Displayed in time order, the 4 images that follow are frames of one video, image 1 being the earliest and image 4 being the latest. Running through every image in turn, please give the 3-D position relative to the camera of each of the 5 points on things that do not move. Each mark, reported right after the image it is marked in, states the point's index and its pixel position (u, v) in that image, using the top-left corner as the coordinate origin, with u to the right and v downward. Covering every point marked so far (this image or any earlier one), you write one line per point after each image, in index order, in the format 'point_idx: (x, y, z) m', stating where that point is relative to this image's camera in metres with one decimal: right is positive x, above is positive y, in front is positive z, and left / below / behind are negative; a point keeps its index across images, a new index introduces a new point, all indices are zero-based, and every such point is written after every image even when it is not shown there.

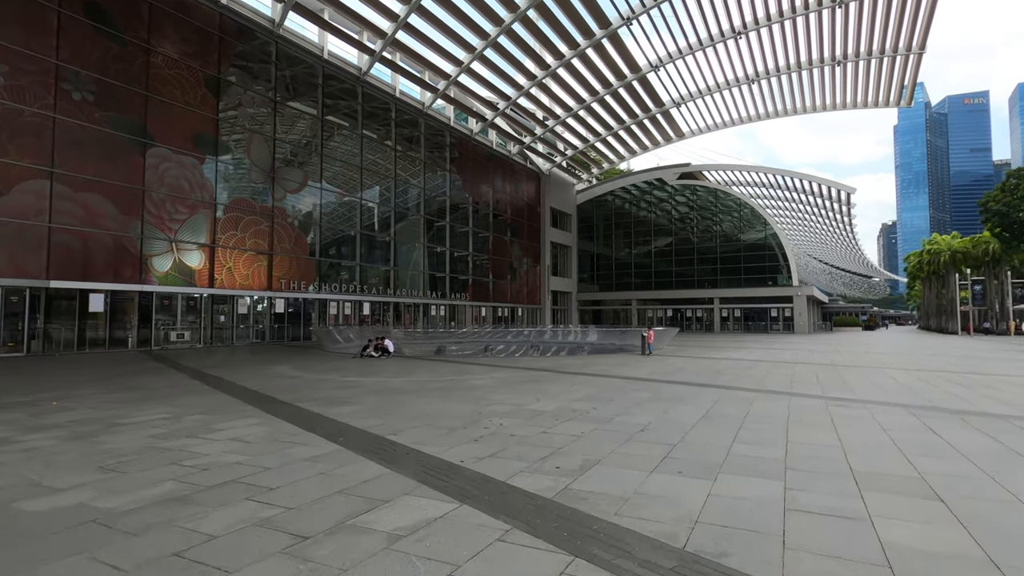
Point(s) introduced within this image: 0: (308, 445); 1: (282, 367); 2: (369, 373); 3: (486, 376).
0: (-2.0, -1.6, +5.3) m
1: (-5.8, -2.0, +13.8) m
2: (-3.2, -2.0, +12.3) m
3: (-0.5, -1.9, +11.4) m
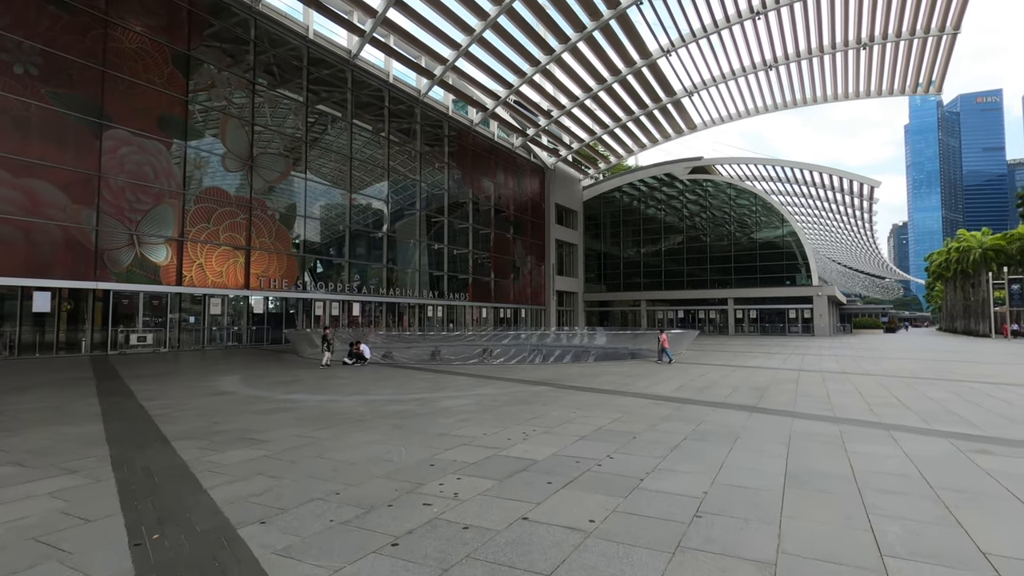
0: (-2.3, -1.4, +2.9) m
1: (-6.0, -1.9, +11.4) m
2: (-3.4, -1.8, +9.9) m
3: (-0.7, -1.7, +8.9) m
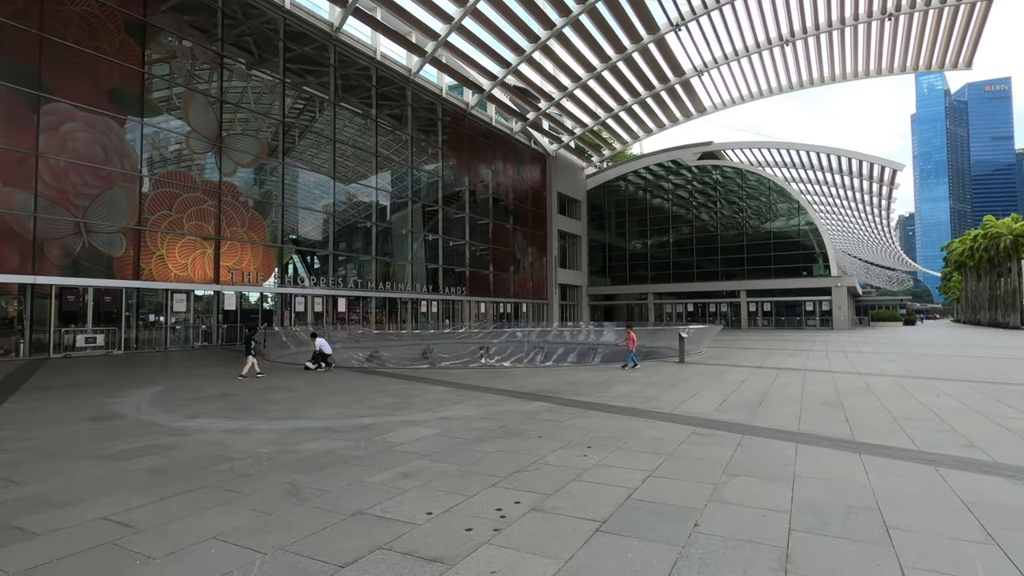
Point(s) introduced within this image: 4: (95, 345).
0: (-2.5, -1.3, +0.4) m
1: (-6.2, -1.7, +9.0) m
2: (-3.6, -1.6, +7.4) m
3: (-0.9, -1.5, +6.4) m
4: (-15.2, -2.1, +19.8) m
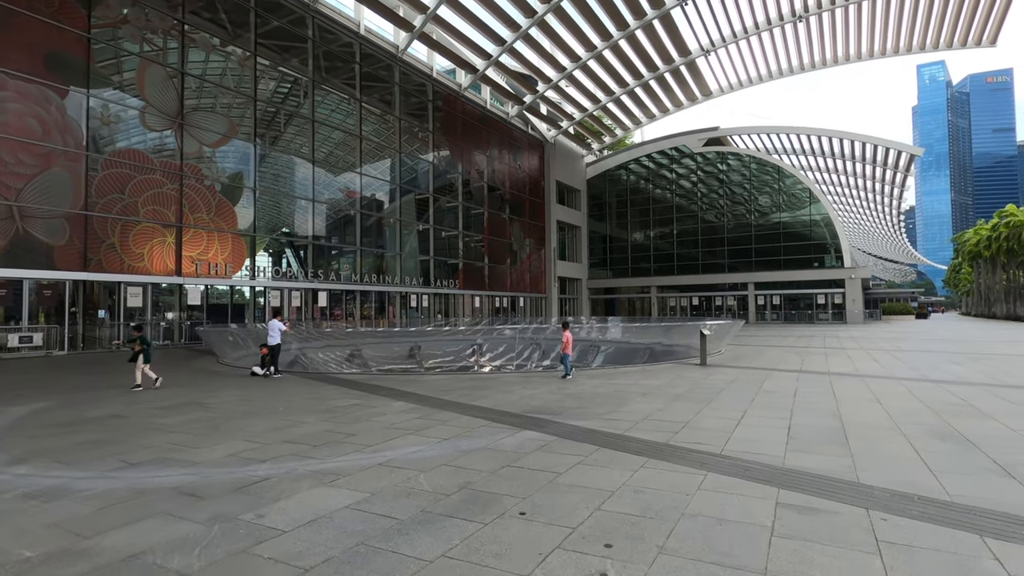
0: (-2.7, -1.2, -1.8) m
1: (-6.4, -1.6, +6.8) m
2: (-3.8, -1.5, +5.3) m
3: (-1.1, -1.4, +4.3) m
4: (-15.5, -1.8, +17.6) m
